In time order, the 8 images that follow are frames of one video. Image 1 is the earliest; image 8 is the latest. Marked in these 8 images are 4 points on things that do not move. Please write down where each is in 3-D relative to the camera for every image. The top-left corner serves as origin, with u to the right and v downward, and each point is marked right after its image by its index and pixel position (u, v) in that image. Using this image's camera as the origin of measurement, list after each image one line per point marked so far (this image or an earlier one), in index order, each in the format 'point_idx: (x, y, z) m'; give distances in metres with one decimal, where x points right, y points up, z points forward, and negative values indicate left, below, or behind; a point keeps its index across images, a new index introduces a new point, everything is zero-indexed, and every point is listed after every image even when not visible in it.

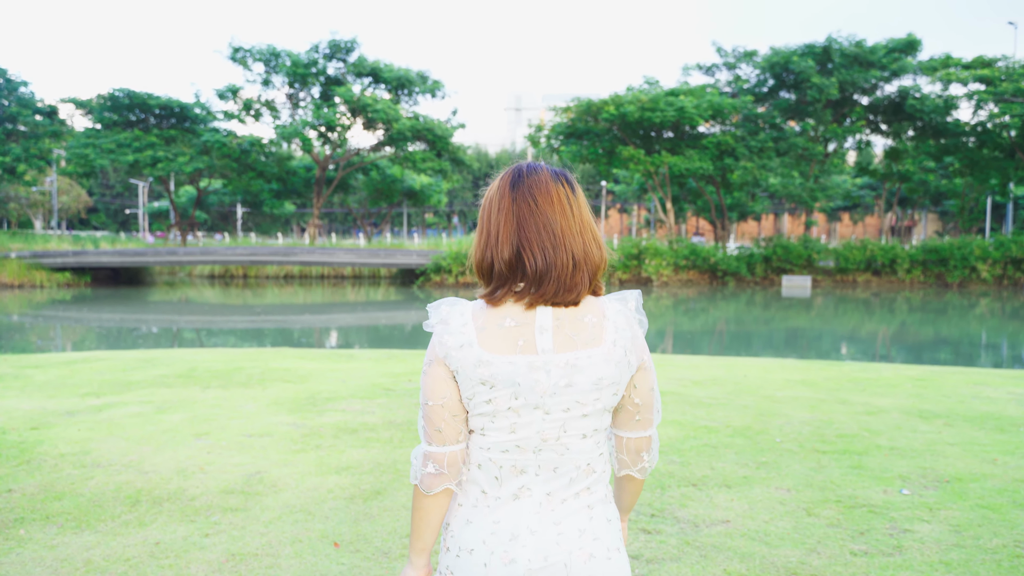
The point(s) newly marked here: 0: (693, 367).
0: (+1.6, -0.7, +7.4) m
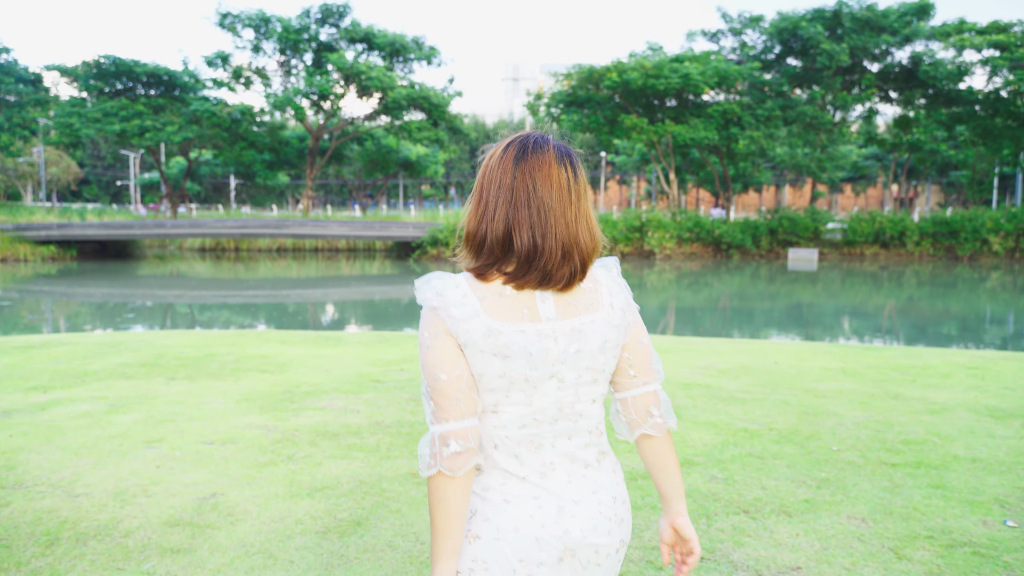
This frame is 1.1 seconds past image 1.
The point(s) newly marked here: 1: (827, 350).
0: (+1.7, -0.5, +6.7) m
1: (+2.7, -0.5, +6.9) m
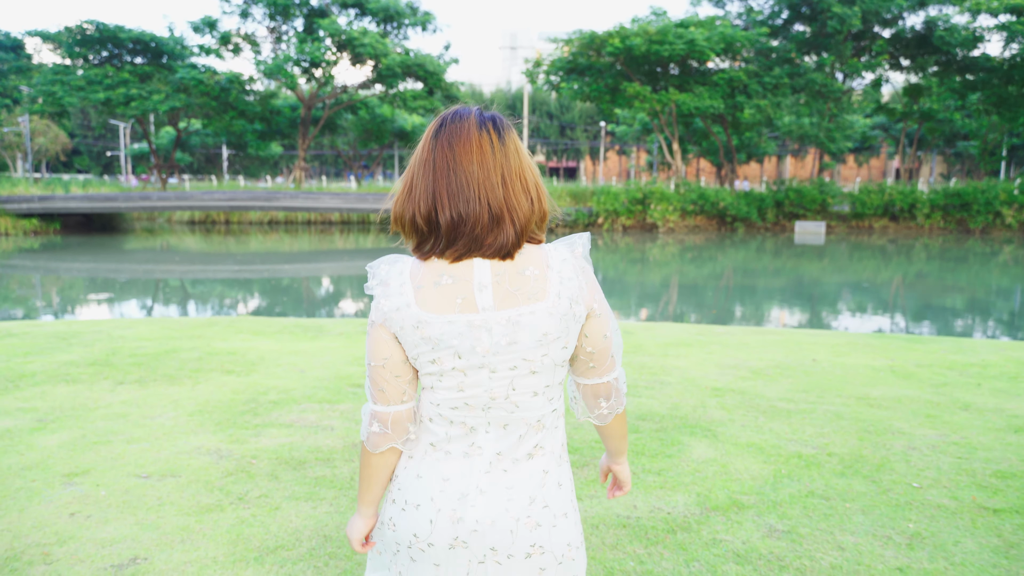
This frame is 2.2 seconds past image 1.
0: (+1.7, -0.4, +6.0) m
1: (+2.7, -0.4, +6.2) m
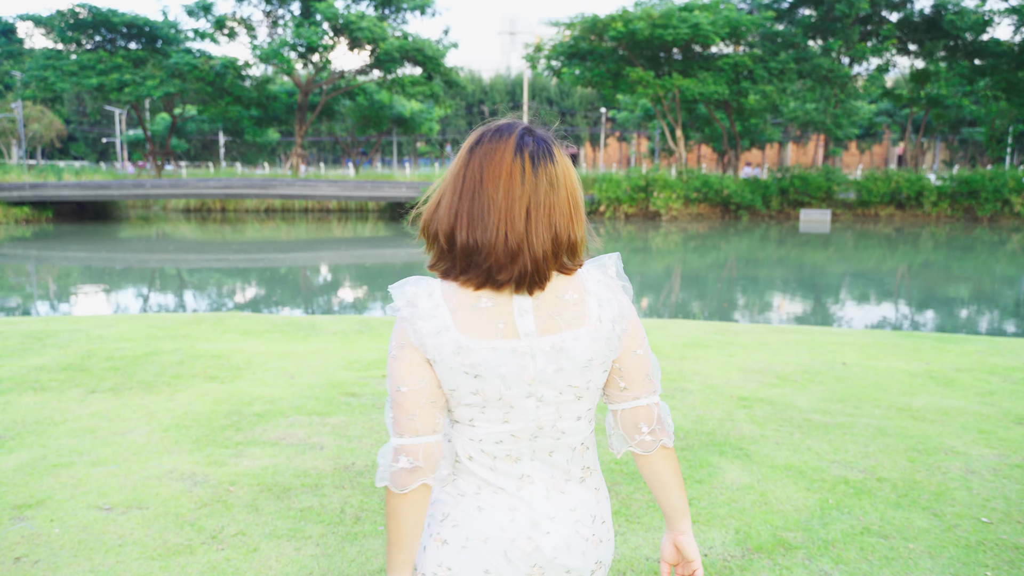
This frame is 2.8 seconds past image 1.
0: (+1.7, -0.4, +5.6) m
1: (+2.7, -0.4, +5.8) m
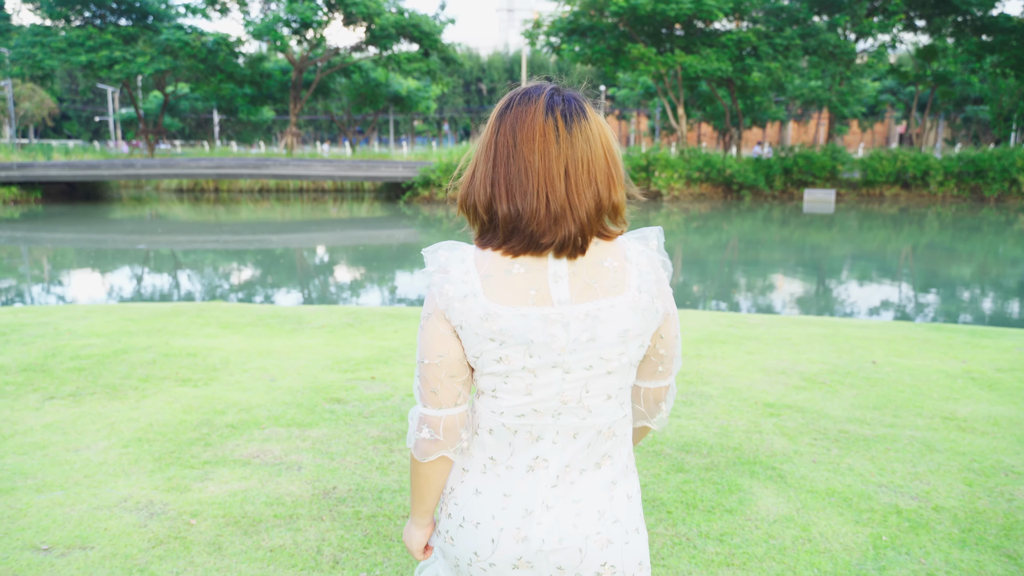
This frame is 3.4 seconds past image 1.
0: (+1.7, -0.3, +5.2) m
1: (+2.7, -0.3, +5.4) m
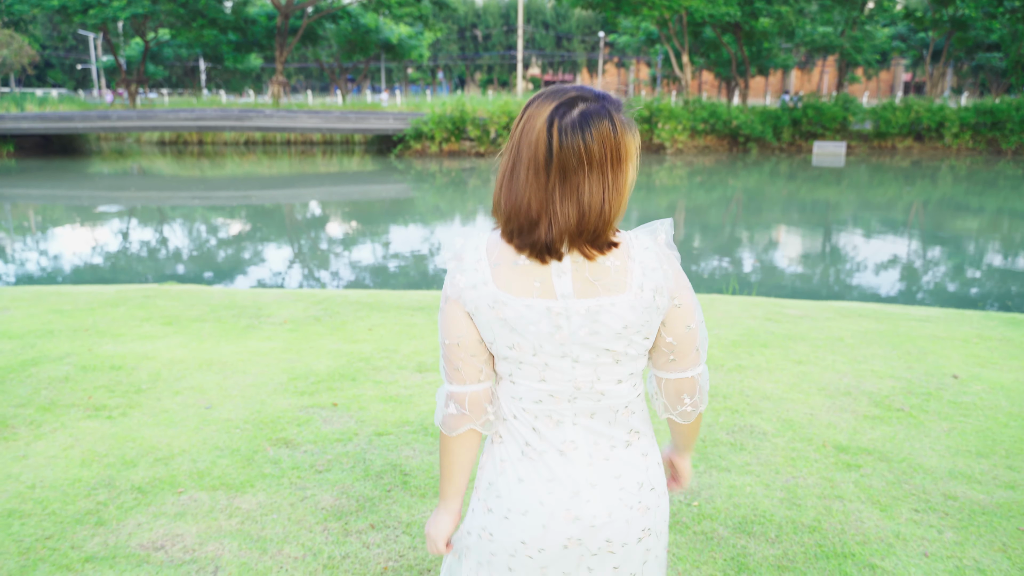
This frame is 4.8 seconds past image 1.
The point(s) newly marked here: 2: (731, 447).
0: (+1.7, -0.3, +4.3) m
1: (+2.7, -0.3, +4.5) m
2: (+0.8, -0.6, +3.0) m
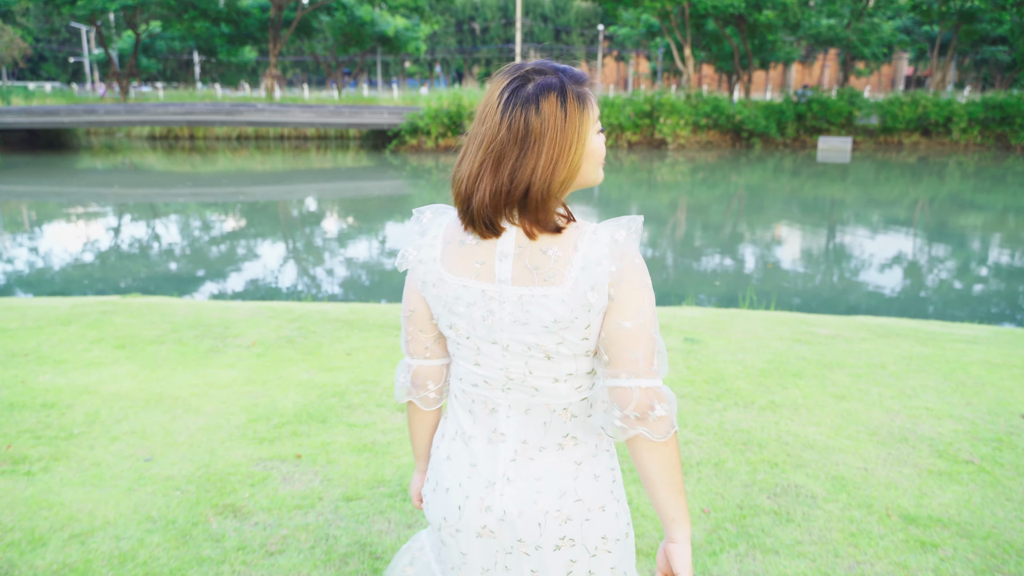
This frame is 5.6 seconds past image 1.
0: (+1.7, -0.4, +3.8) m
1: (+2.7, -0.4, +4.0) m
2: (+0.8, -0.7, +2.5) m
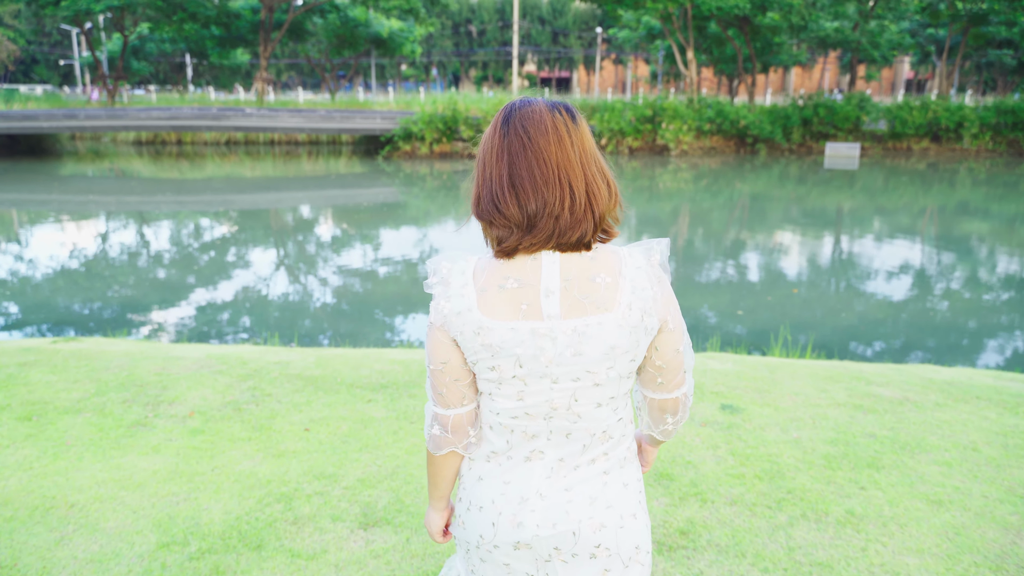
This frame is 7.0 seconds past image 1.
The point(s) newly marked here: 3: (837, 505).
0: (+1.7, -0.6, +3.0) m
1: (+2.7, -0.6, +3.2) m
2: (+0.8, -0.9, +1.7) m
3: (+1.0, -0.7, +2.7) m
